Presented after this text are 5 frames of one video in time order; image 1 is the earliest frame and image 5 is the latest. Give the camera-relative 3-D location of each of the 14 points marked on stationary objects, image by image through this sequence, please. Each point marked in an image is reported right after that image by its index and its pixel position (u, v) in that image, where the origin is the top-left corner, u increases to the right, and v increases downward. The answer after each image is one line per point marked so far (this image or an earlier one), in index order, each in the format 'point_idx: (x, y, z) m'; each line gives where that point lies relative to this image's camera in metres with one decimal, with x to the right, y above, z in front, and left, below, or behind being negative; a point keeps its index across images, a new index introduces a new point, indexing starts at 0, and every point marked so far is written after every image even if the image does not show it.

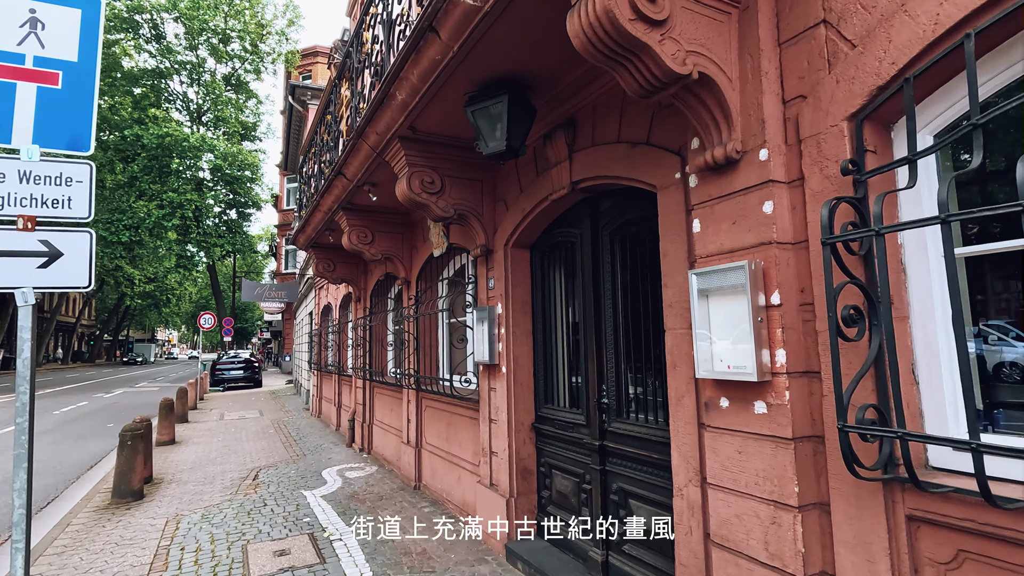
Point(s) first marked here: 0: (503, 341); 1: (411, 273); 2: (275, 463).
0: (-0.1, -0.4, +4.4) m
1: (-1.3, +0.2, +6.8) m
2: (-3.5, -2.6, +8.0) m
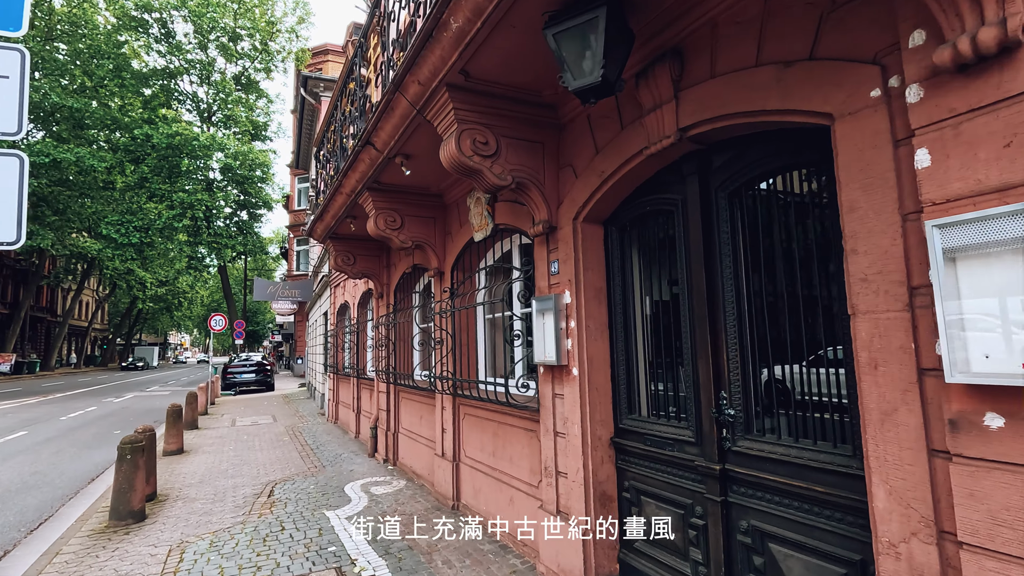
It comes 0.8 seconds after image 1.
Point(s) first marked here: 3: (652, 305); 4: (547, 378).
0: (+0.4, -0.3, +3.6) m
1: (-0.8, +0.3, +6.0) m
2: (-3.0, -2.6, +7.3) m
3: (+0.9, -0.1, +3.4) m
4: (+0.3, -0.7, +3.9) m
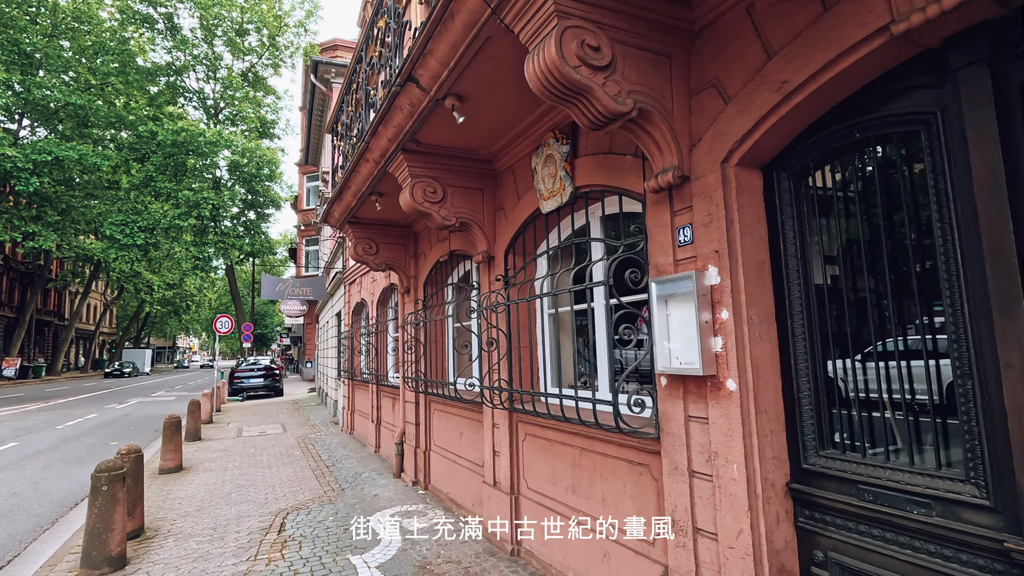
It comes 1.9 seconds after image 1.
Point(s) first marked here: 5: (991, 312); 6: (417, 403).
0: (+1.0, -0.2, +2.5) m
1: (-0.2, +0.4, +4.8) m
2: (-2.4, -2.5, +6.1) m
3: (+1.5, 0.0, +2.3) m
4: (+0.8, -0.5, +2.7) m
5: (+1.6, -0.1, +1.8) m
6: (-1.2, -1.5, +6.8) m
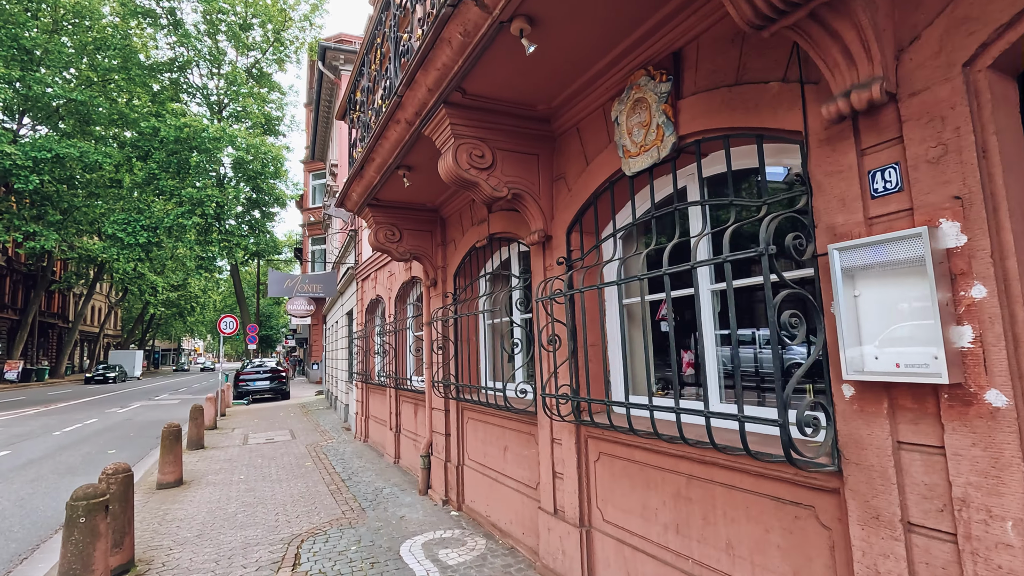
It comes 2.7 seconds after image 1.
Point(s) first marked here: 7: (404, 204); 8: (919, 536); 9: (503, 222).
0: (+1.4, -0.1, +1.6) m
1: (+0.3, +0.5, +4.0) m
2: (-1.9, -2.4, +5.3) m
3: (+1.9, +0.1, +1.4) m
4: (+1.3, -0.4, +1.9) m
5: (+2.0, 0.0, +0.9) m
6: (-0.7, -1.4, +6.0) m
7: (-1.2, +1.0, +6.1) m
8: (+1.3, -0.8, +1.8) m
9: (-0.1, +0.6, +4.7) m
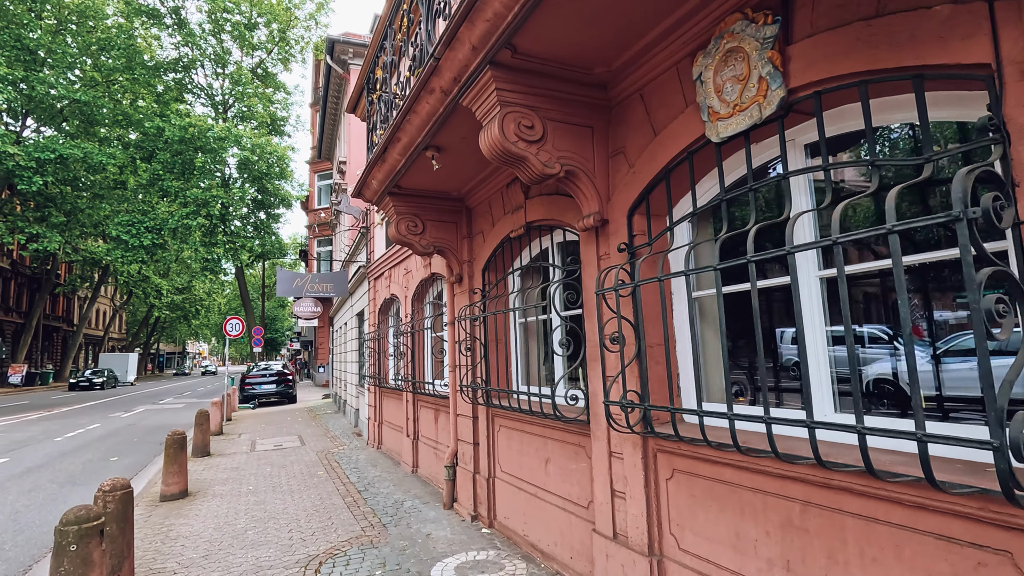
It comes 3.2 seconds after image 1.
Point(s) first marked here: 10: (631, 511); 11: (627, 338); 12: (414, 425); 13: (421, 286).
0: (+1.7, 0.0, +1.1) m
1: (+0.6, +0.6, +3.5) m
2: (-1.5, -2.3, +4.8) m
3: (+2.2, +0.2, +0.9) m
4: (+1.6, -0.4, +1.4) m
5: (+2.3, +0.1, +0.4) m
6: (-0.4, -1.3, +5.5) m
7: (-0.9, +1.0, +5.6) m
8: (+1.7, -0.8, +1.3) m
9: (+0.2, +0.6, +4.2) m
10: (+0.7, -1.3, +3.2) m
11: (+0.7, -0.3, +3.4) m
12: (-1.4, -2.0, +7.7) m
13: (-1.3, 0.0, +7.6) m
